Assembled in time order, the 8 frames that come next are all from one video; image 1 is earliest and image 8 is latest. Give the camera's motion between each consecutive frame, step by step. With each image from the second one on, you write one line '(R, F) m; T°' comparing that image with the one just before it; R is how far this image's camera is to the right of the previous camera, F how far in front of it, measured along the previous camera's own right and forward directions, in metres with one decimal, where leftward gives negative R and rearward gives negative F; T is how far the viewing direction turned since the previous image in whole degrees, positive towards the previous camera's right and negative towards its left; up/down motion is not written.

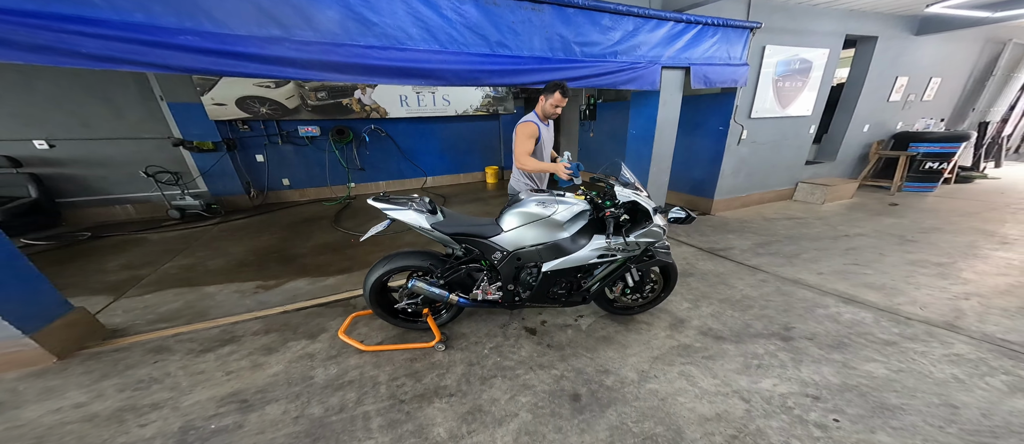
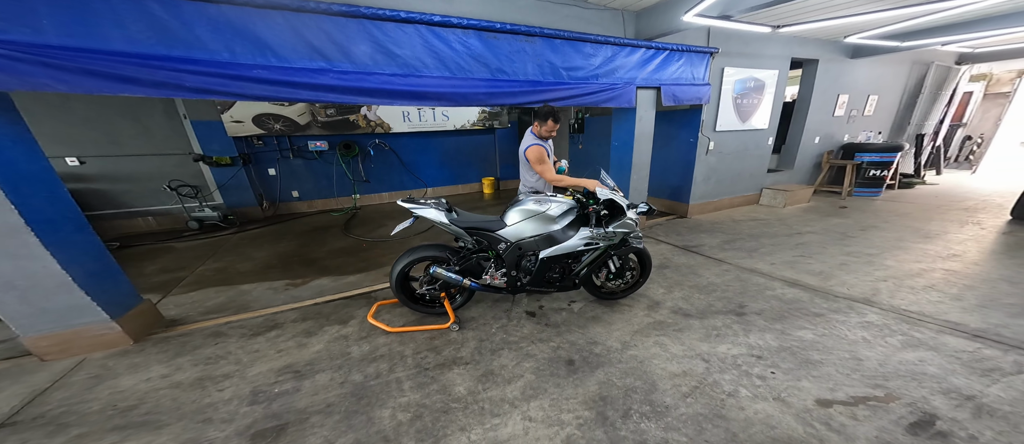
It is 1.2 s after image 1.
(-0.1, -0.4) m; +2°
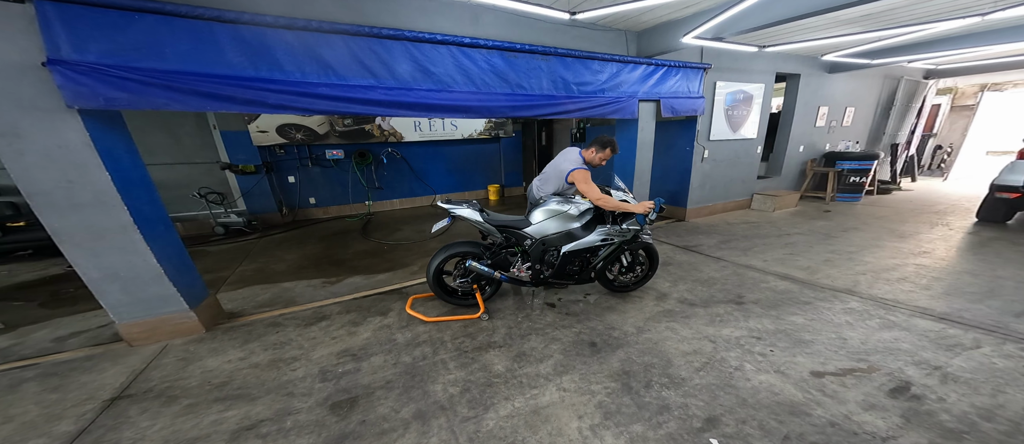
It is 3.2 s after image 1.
(-0.3, -0.3) m; +1°
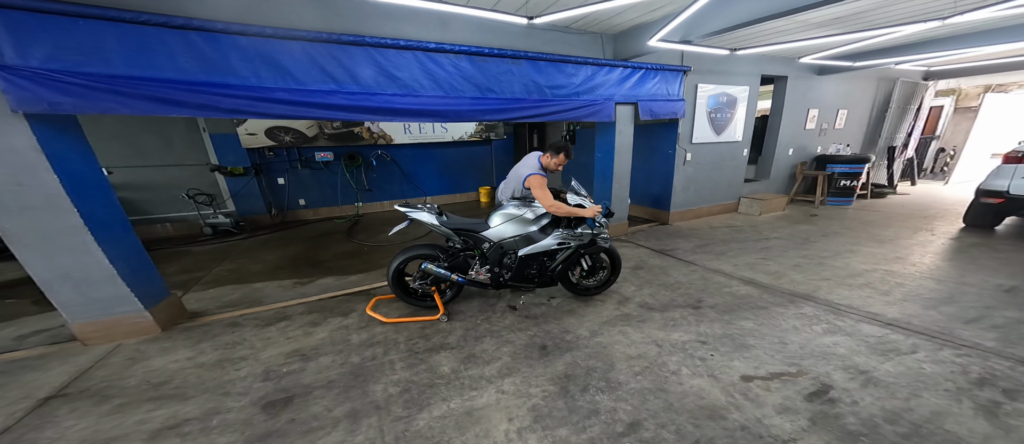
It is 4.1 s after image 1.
(+0.4, 0.0) m; -1°
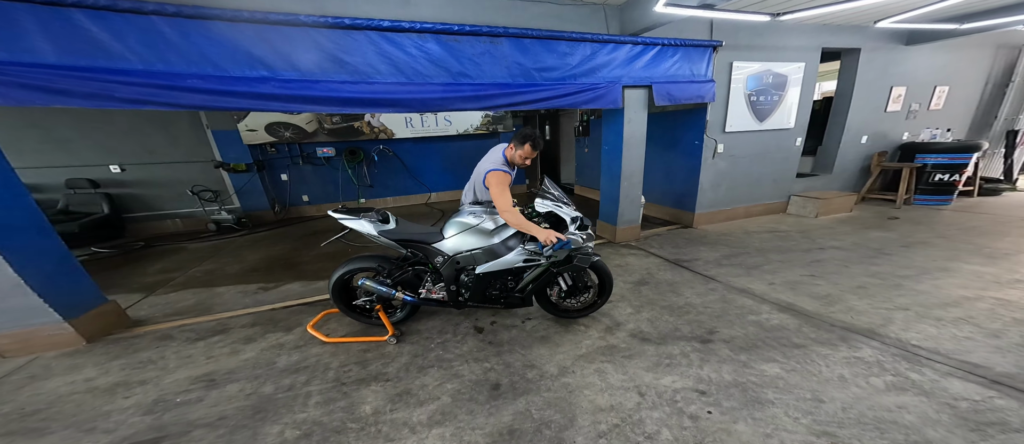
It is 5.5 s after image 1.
(+0.5, +0.5) m; -7°
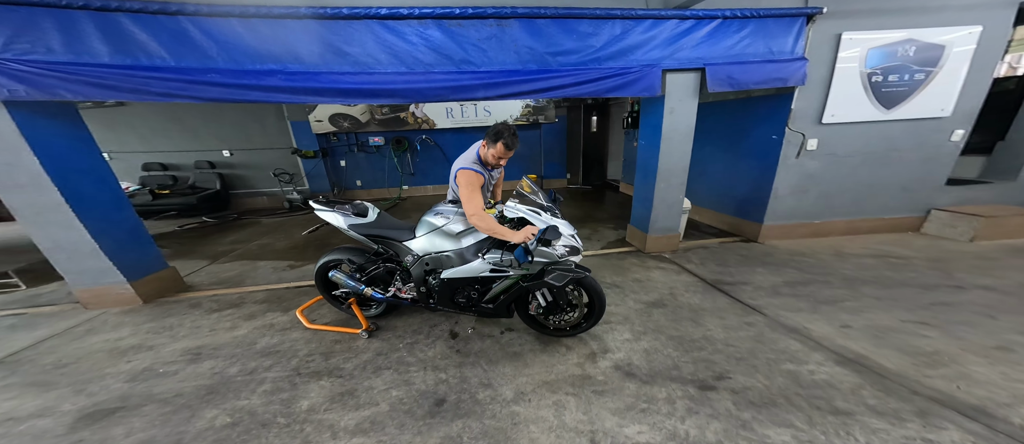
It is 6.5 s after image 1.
(+0.6, +0.3) m; -13°
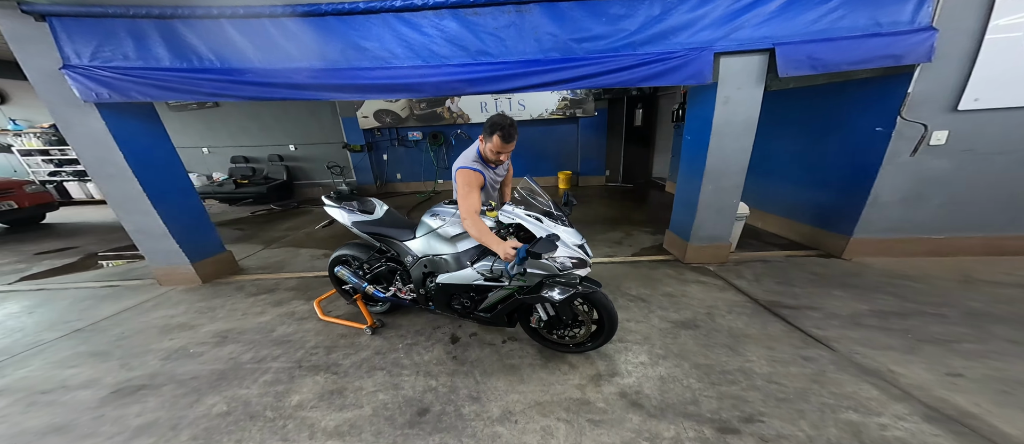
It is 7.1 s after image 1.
(+0.3, +0.2) m; -10°
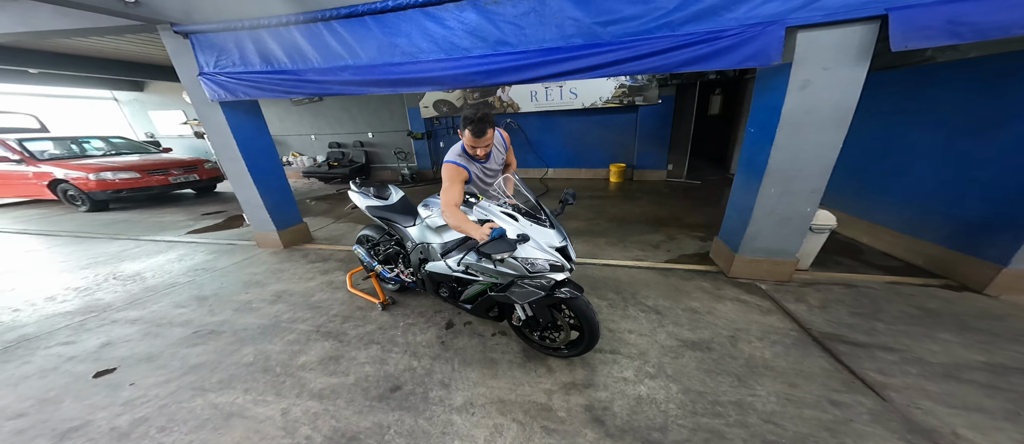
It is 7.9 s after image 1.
(+0.5, +0.1) m; -14°
